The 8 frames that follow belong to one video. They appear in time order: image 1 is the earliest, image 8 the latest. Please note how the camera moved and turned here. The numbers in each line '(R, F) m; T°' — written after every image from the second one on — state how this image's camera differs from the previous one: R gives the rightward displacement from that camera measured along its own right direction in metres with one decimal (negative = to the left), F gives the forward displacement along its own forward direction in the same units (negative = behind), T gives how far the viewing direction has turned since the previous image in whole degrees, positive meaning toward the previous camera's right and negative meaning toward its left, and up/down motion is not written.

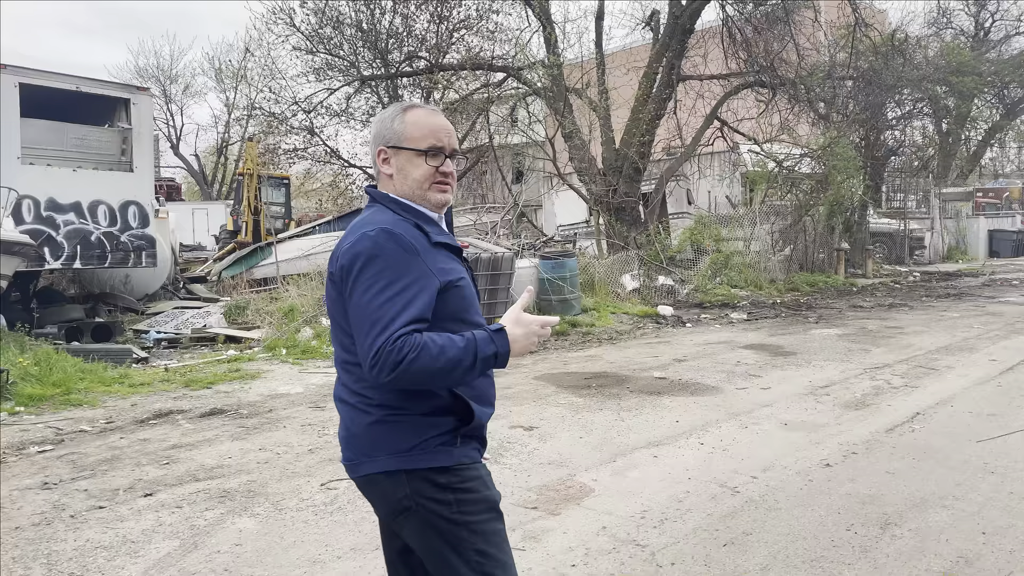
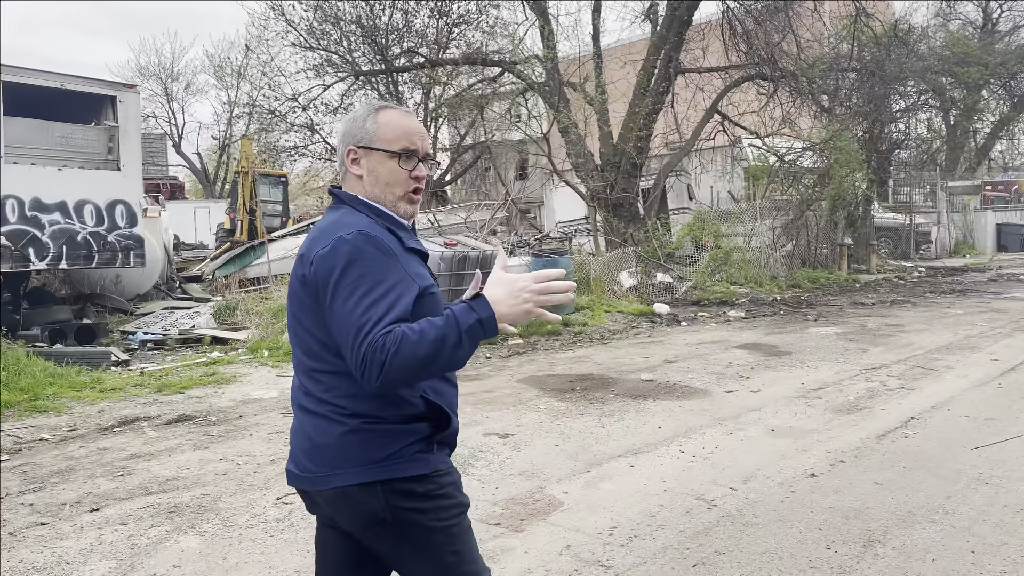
(+0.2, +0.2) m; -1°
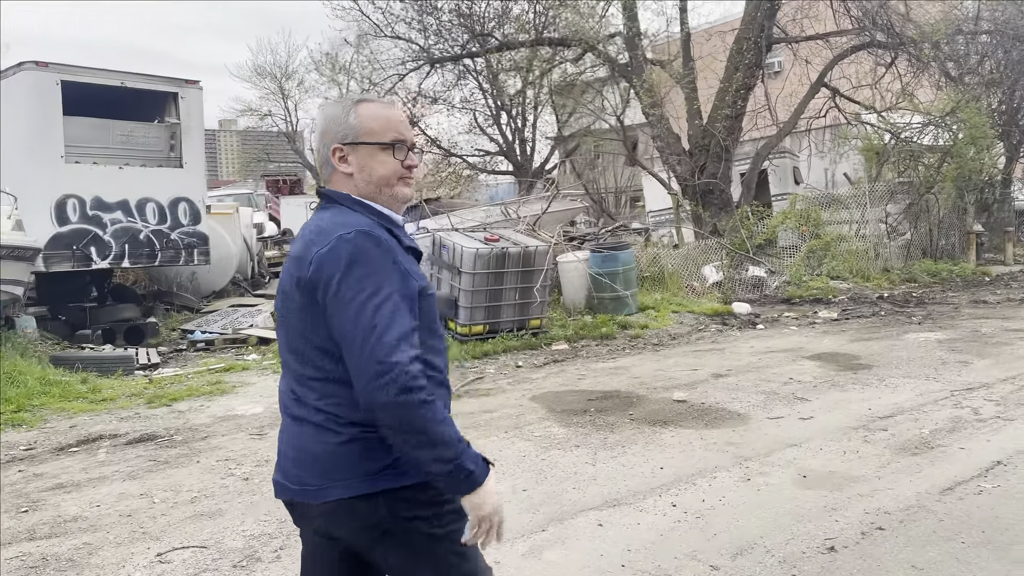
(+0.8, +0.9) m; -9°
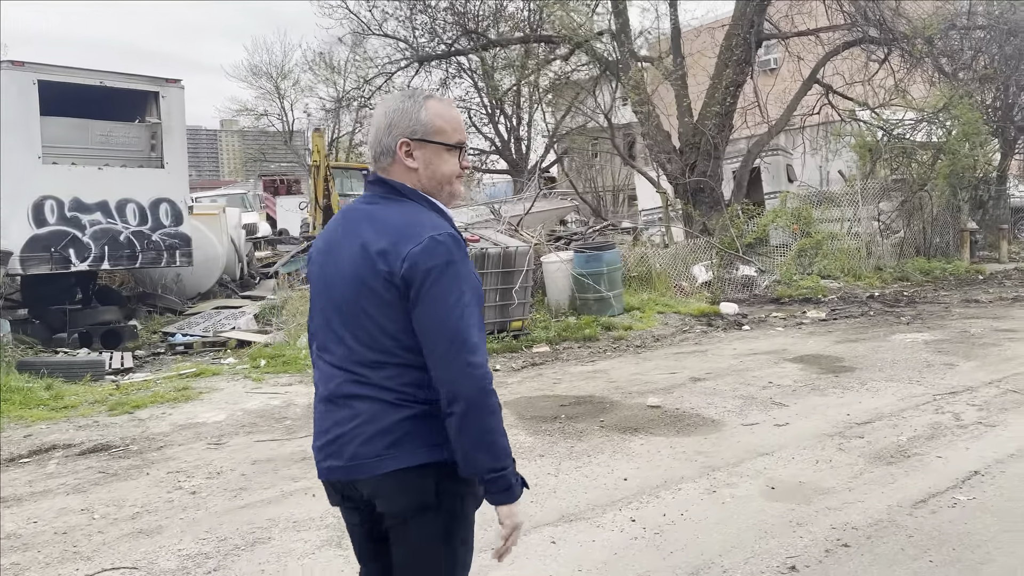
(+0.2, +0.2) m; 0°
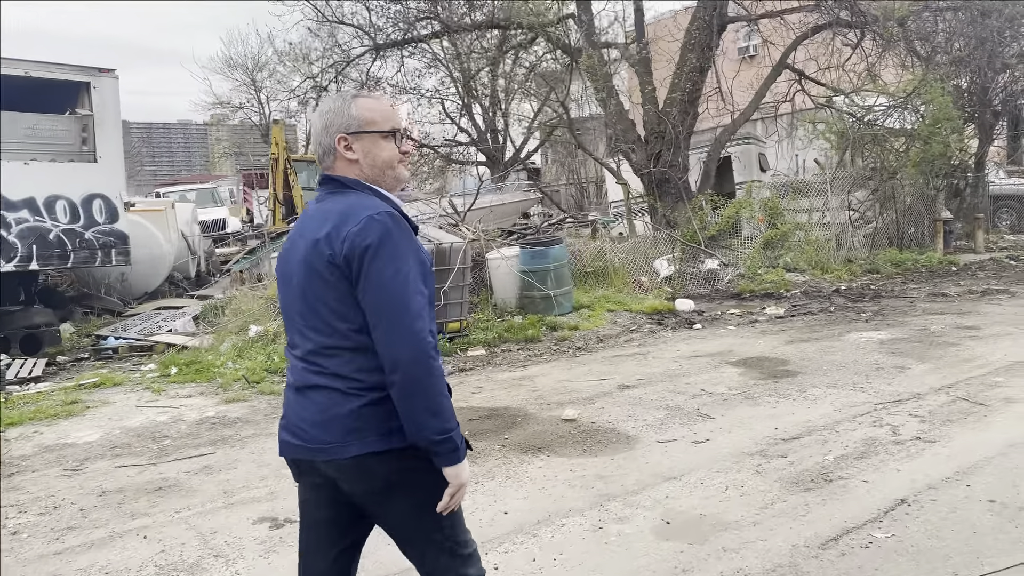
(+0.5, +0.5) m; 0°
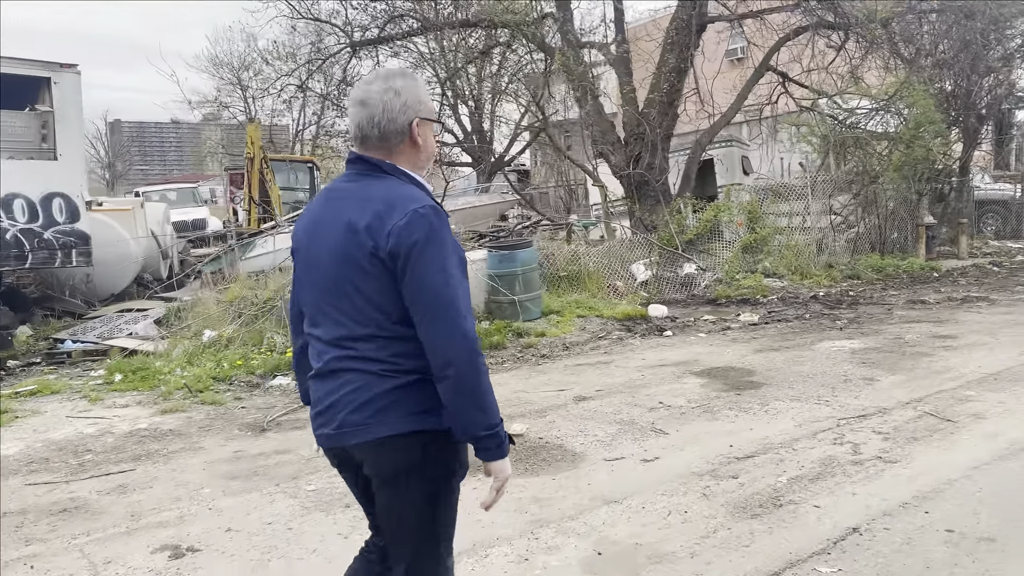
(+0.3, +0.3) m; 0°
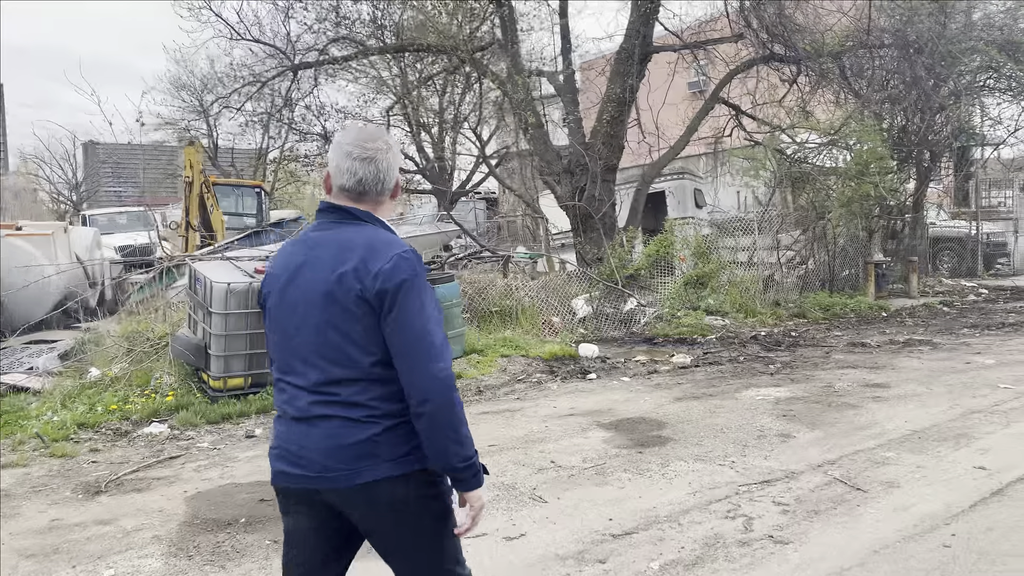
(+0.5, +0.5) m; +2°
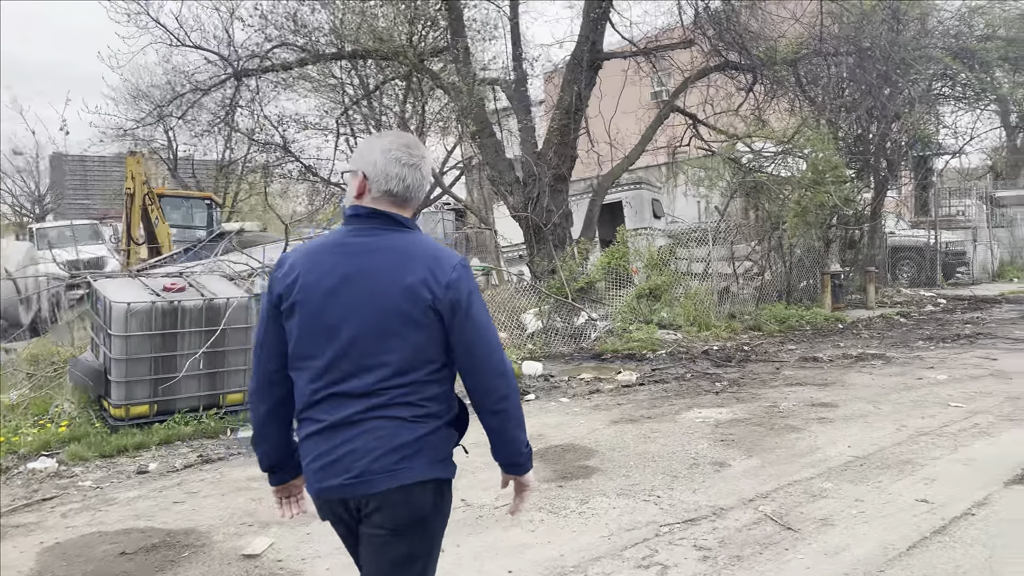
(+0.4, +0.4) m; +2°
